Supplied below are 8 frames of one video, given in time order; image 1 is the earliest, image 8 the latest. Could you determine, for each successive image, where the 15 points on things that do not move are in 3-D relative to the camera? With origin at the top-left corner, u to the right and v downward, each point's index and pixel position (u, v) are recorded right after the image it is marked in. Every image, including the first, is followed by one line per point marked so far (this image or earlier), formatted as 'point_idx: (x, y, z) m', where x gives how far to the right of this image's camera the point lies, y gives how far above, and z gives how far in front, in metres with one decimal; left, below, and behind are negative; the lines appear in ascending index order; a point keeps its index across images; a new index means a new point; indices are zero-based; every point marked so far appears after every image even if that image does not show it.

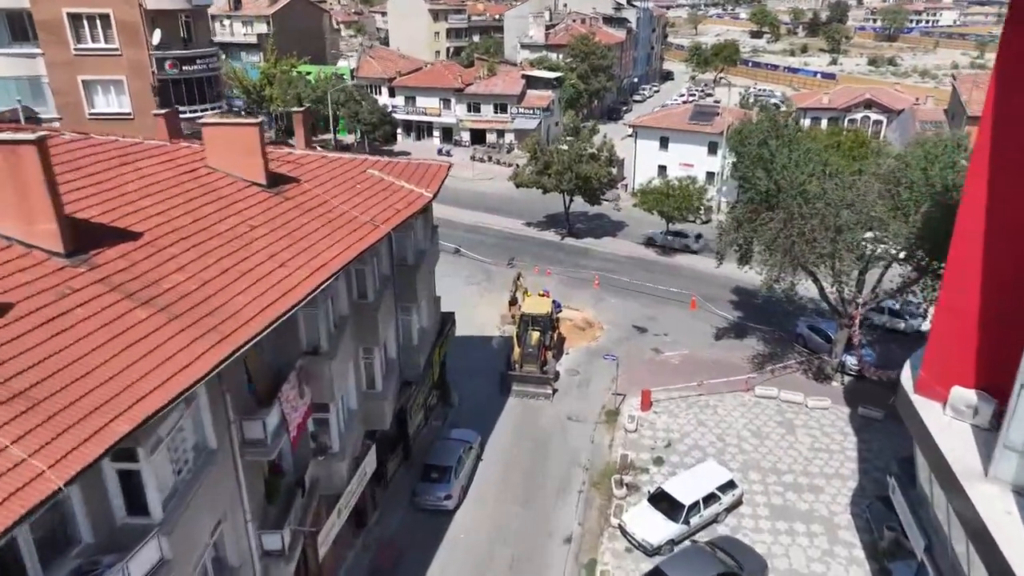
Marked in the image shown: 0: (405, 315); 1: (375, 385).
0: (-2.9, -0.8, +19.5) m
1: (-3.4, -2.4, +17.4) m
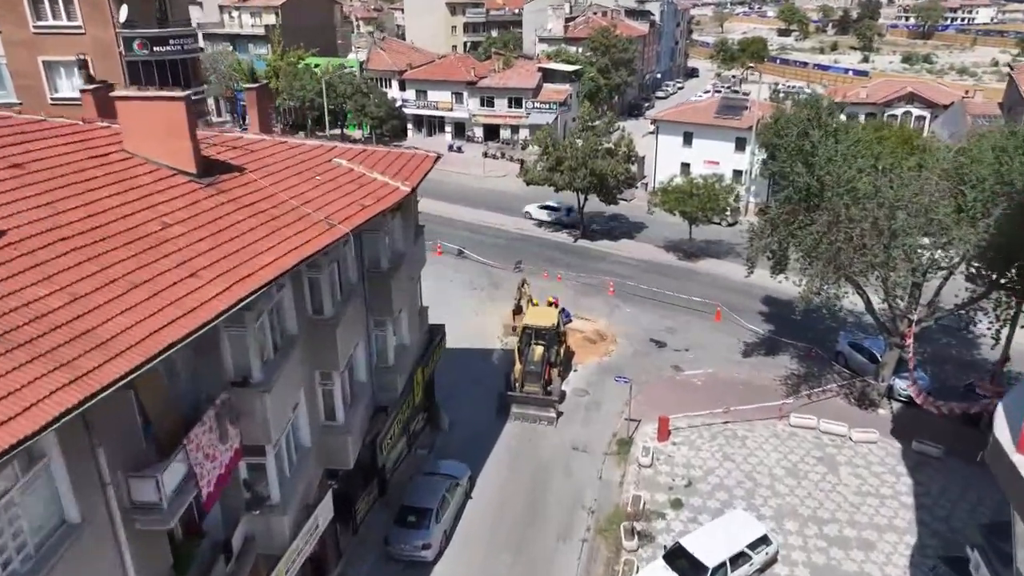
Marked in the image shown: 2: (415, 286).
0: (-3.1, -1.0, +16.6) m
1: (-3.6, -2.6, +14.5) m
2: (-2.5, 0.0, +18.5) m
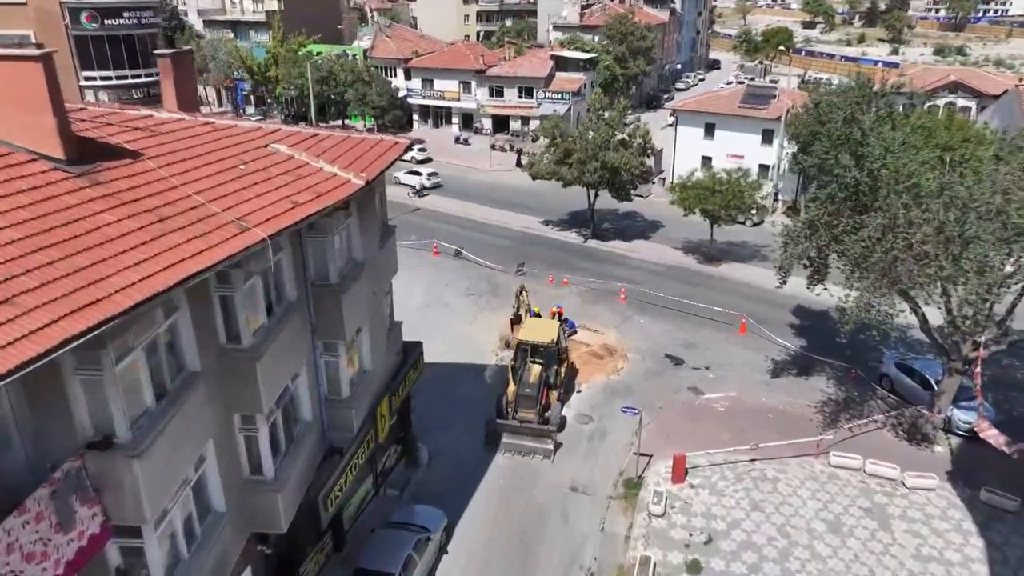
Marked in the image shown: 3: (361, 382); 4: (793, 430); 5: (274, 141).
0: (-3.5, -1.3, +13.5) m
1: (-4.0, -2.9, +11.5) m
2: (-2.8, -0.2, +15.4) m
3: (-3.1, -1.9, +14.5) m
4: (+7.9, -4.0, +20.0) m
5: (-4.3, +2.7, +12.9) m
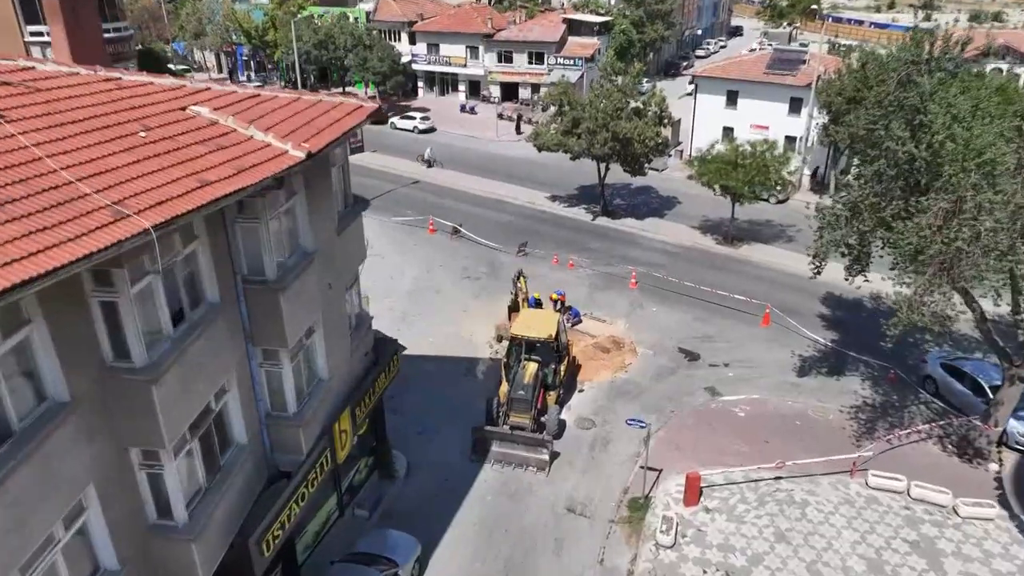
0: (-3.8, -1.2, +11.2) m
1: (-4.4, -2.9, +9.3) m
2: (-3.1, -0.1, +13.0) m
3: (-3.4, -1.8, +12.1) m
4: (+7.7, -3.8, +17.5) m
5: (-4.6, +2.7, +10.4) m
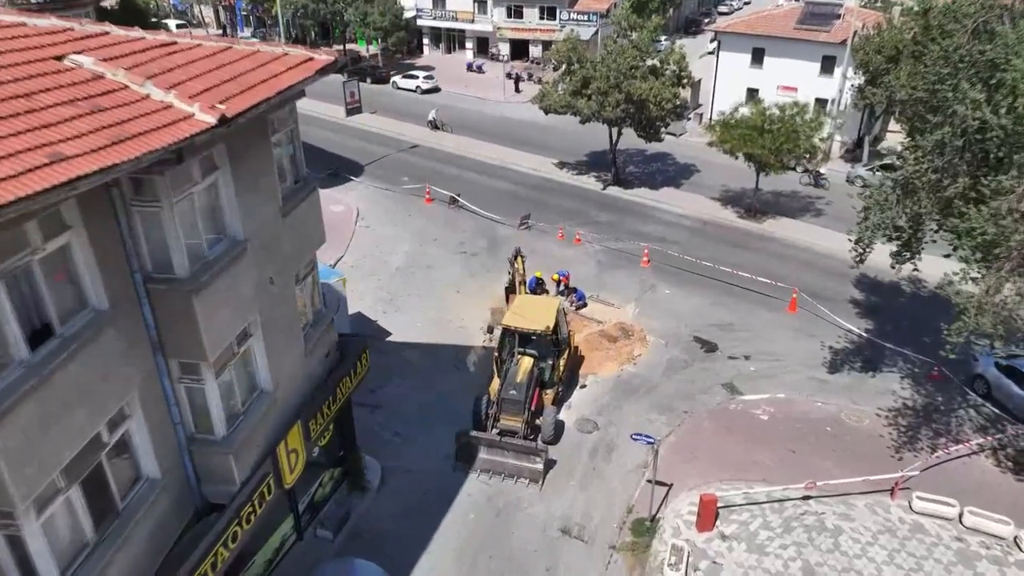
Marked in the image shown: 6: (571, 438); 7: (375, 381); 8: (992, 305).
0: (-4.1, -1.2, +9.1) m
1: (-4.8, -3.0, +7.3) m
2: (-3.4, 0.0, +10.9) m
3: (-3.7, -1.7, +10.1) m
4: (+7.5, -3.6, +15.3) m
5: (-4.9, +2.7, +8.2) m
6: (+1.3, -3.3, +15.9) m
7: (-3.4, -2.3, +17.7) m
8: (+7.6, -0.3, +11.3) m
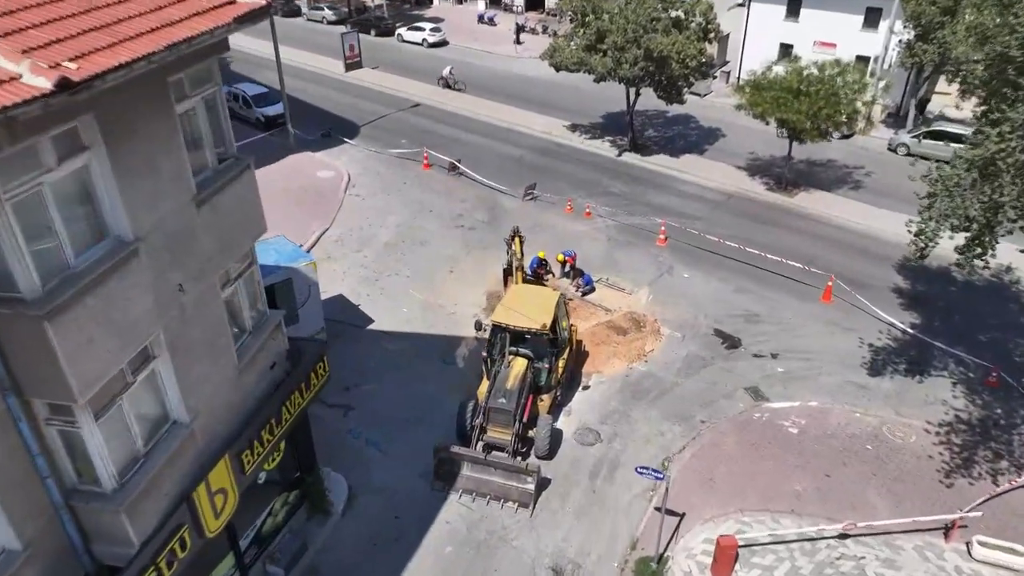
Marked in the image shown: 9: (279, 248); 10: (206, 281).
0: (-4.4, -1.3, +7.1) m
1: (-5.2, -3.2, +5.3) m
2: (-3.7, 0.0, +8.7) m
3: (-4.0, -1.9, +8.1) m
4: (+7.2, -3.5, +13.1) m
5: (-5.2, +2.5, +5.9) m
6: (+1.1, -3.2, +13.8) m
7: (-3.6, -2.0, +15.7) m
8: (+7.3, -0.5, +8.9) m
9: (-5.1, +0.9, +15.7) m
10: (-3.7, +0.1, +8.6) m
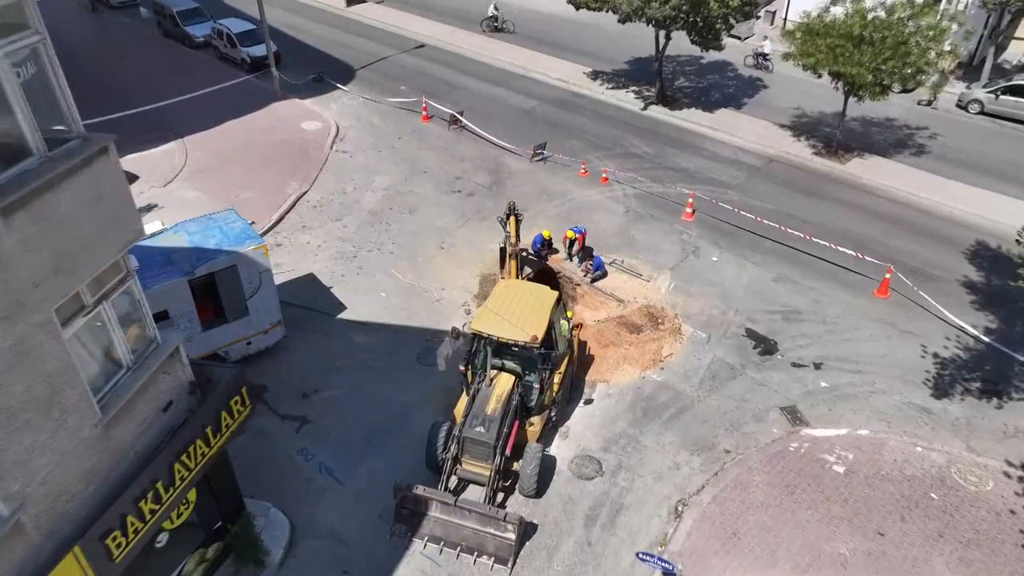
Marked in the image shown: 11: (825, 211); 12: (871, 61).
0: (-4.9, -1.8, +4.7) m
1: (-5.8, -3.8, +3.2) m
2: (-4.1, -0.4, +6.2) m
3: (-4.5, -2.2, +5.7) m
4: (+6.9, -3.7, +10.5) m
5: (-5.7, +2.0, +3.2) m
6: (+0.8, -3.2, +11.4) m
7: (-3.8, -1.7, +13.3) m
8: (+6.9, -1.1, +6.1) m
9: (-5.3, +1.1, +13.1) m
10: (-4.1, -0.2, +6.1) m
11: (+7.9, +1.9, +18.0) m
12: (+9.1, +5.8, +18.1) m
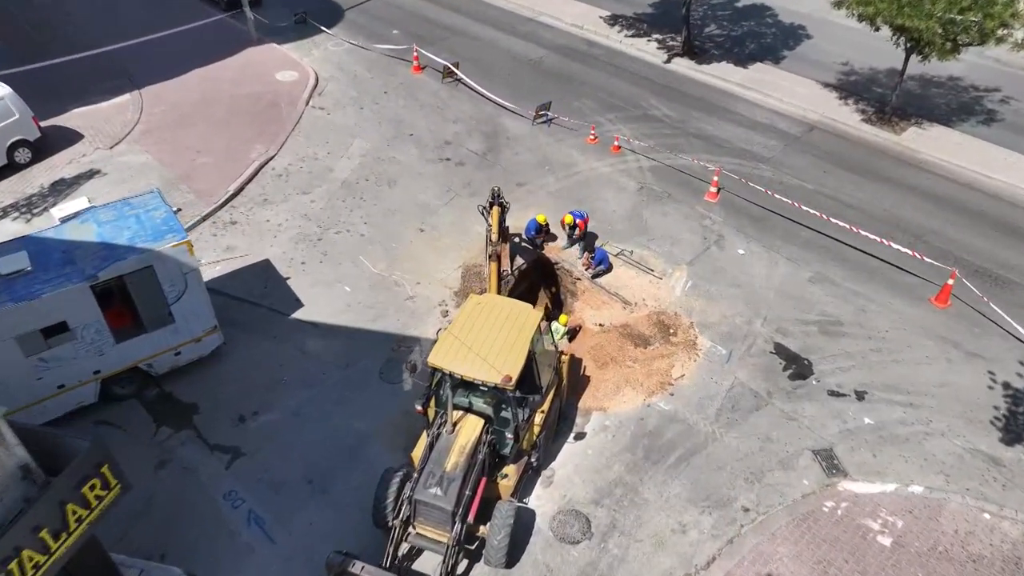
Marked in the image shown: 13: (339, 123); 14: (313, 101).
0: (-5.6, -2.5, +2.6) m
1: (-6.5, -4.6, +1.3) m
2: (-4.6, -1.0, +4.0) m
3: (-5.1, -2.9, +3.7) m
4: (+6.4, -4.2, +8.2) m
5: (-6.2, +1.2, +0.9) m
6: (+0.4, -3.5, +9.2) m
7: (-4.1, -1.8, +11.2) m
8: (+6.3, -2.0, +3.6) m
9: (-5.6, +1.1, +10.8) m
10: (-4.6, -0.9, +3.9) m
11: (+7.8, +2.0, +15.3) m
12: (+9.1, +5.8, +15.0) m
13: (-4.4, +4.1, +18.1) m
14: (-5.3, +5.0, +19.0) m
